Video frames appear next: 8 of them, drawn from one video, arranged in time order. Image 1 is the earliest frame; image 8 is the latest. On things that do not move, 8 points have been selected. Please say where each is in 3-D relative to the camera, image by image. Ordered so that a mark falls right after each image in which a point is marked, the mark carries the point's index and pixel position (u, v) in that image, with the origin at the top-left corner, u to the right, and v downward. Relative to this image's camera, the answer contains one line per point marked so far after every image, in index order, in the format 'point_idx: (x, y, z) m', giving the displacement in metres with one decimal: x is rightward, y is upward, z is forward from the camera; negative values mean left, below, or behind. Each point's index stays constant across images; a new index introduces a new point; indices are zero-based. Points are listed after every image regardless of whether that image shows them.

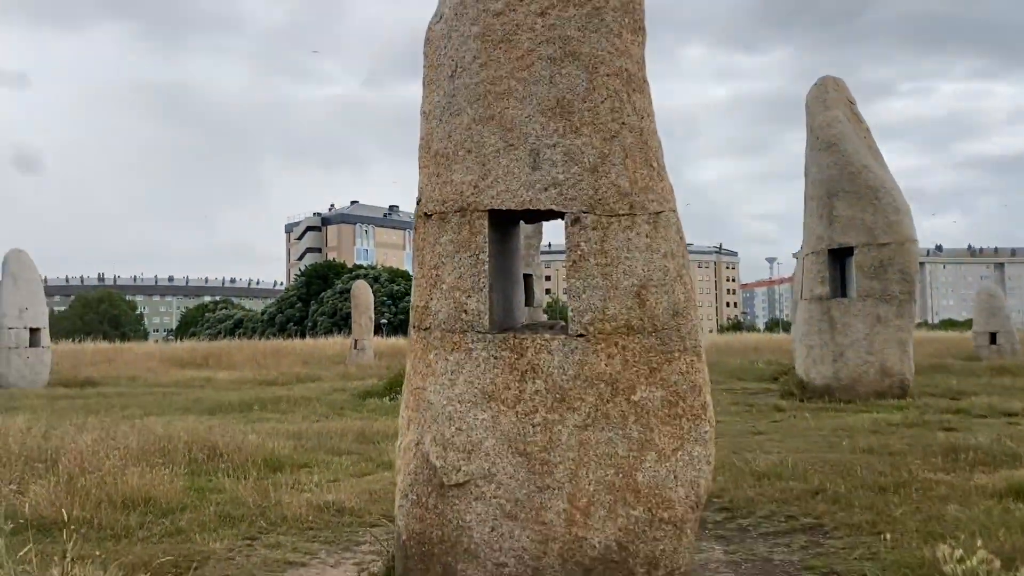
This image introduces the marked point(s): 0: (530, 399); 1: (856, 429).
0: (+0.1, -0.4, +2.8) m
1: (+2.8, -1.2, +7.2) m
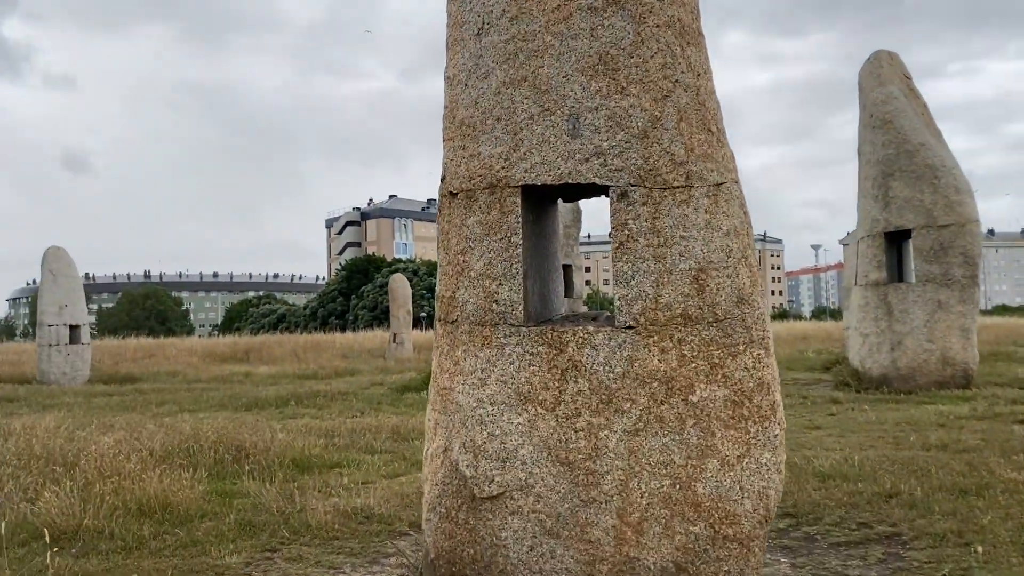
0: (+0.2, -0.3, +2.4) m
1: (+3.2, -1.0, +6.7) m
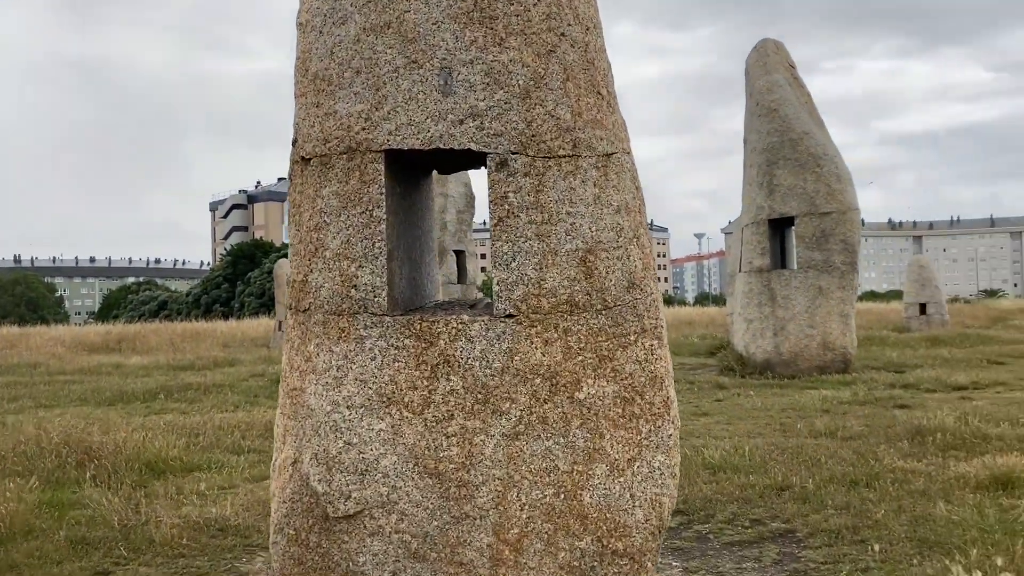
0: (-0.2, -0.3, +2.1) m
1: (+2.3, -0.9, +6.7) m
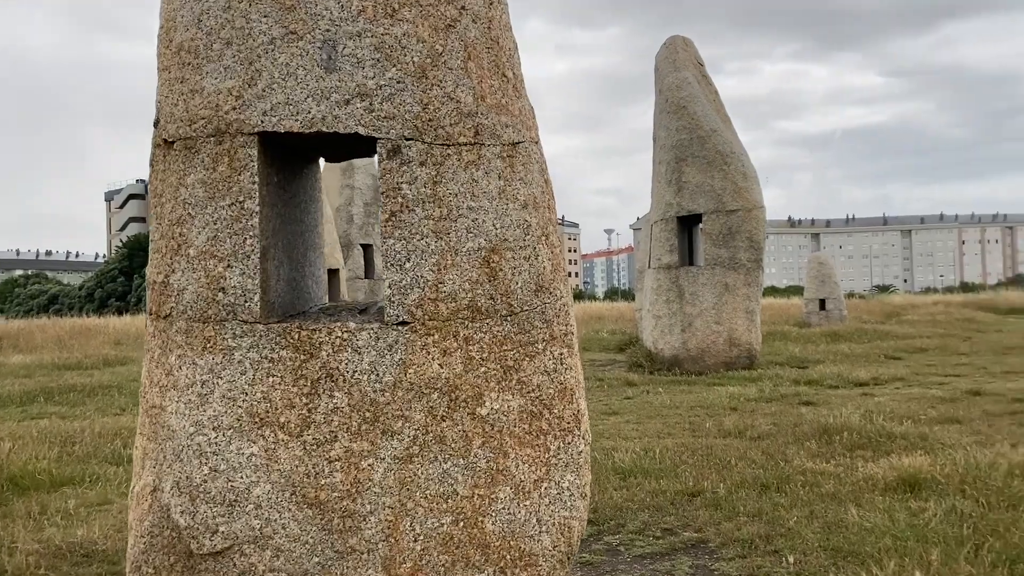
0: (-0.4, -0.3, +1.8) m
1: (+1.6, -0.9, +6.7) m
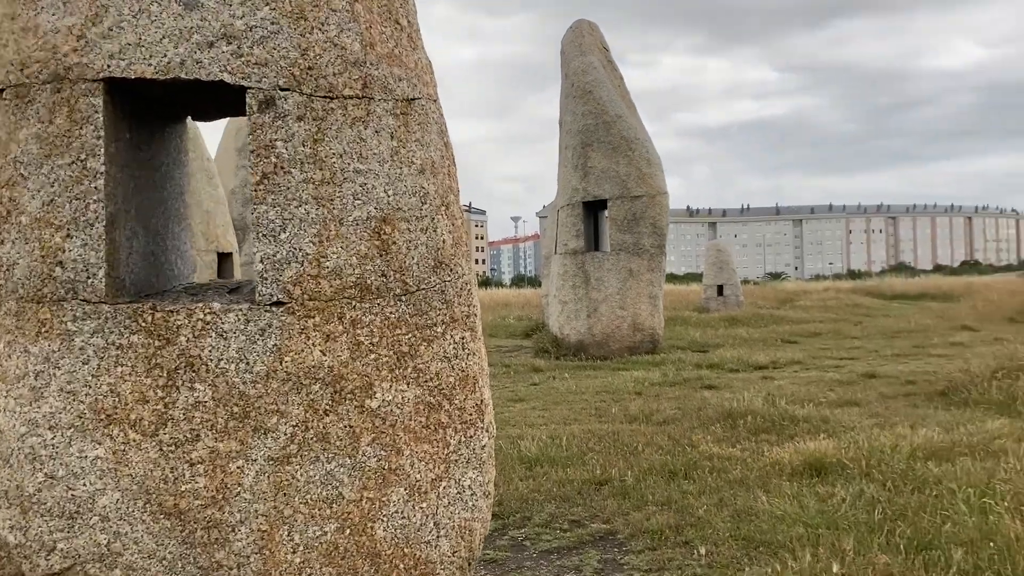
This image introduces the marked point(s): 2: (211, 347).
0: (-0.6, -0.2, +1.6) m
1: (+0.8, -0.8, +6.6) m
2: (-0.6, -0.1, +1.6) m
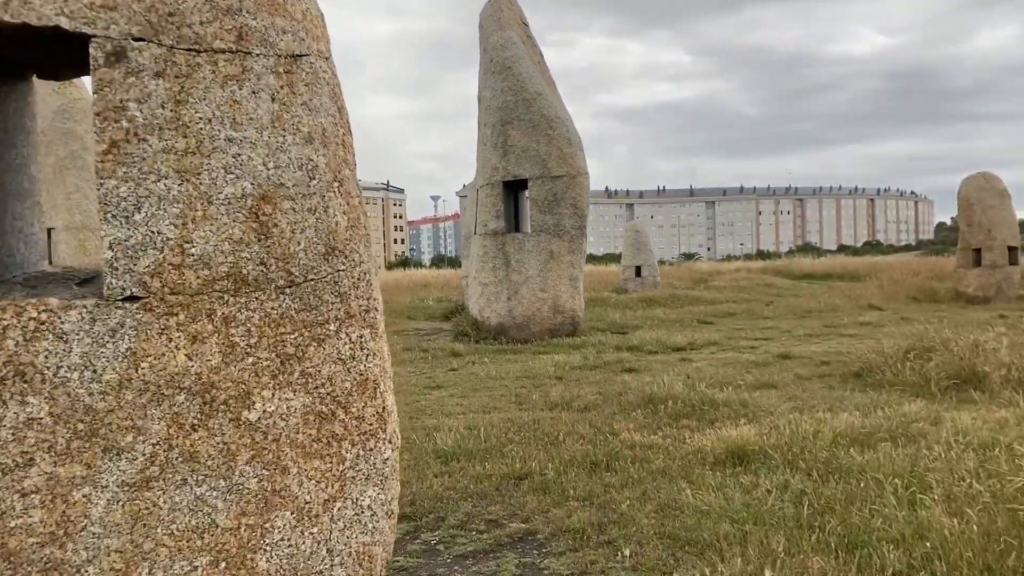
0: (-0.7, -0.2, +1.3) m
1: (+0.2, -0.7, +6.4) m
2: (-0.7, -0.1, +1.3) m
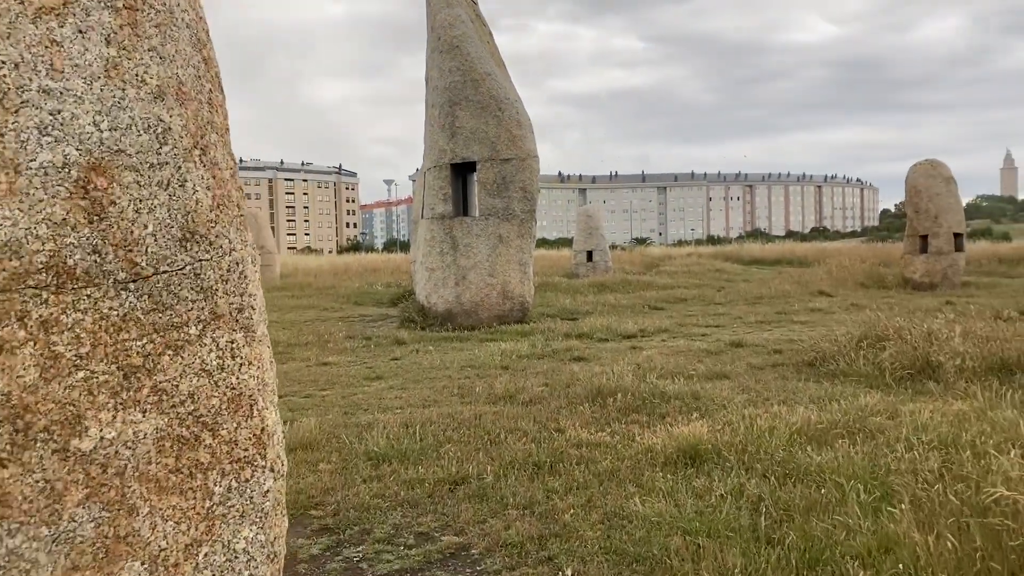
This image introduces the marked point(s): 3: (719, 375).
0: (-0.9, -0.2, +1.0) m
1: (-0.2, -0.6, +6.2) m
2: (-0.8, -0.1, +1.0) m
3: (+1.3, -0.6, +5.4) m
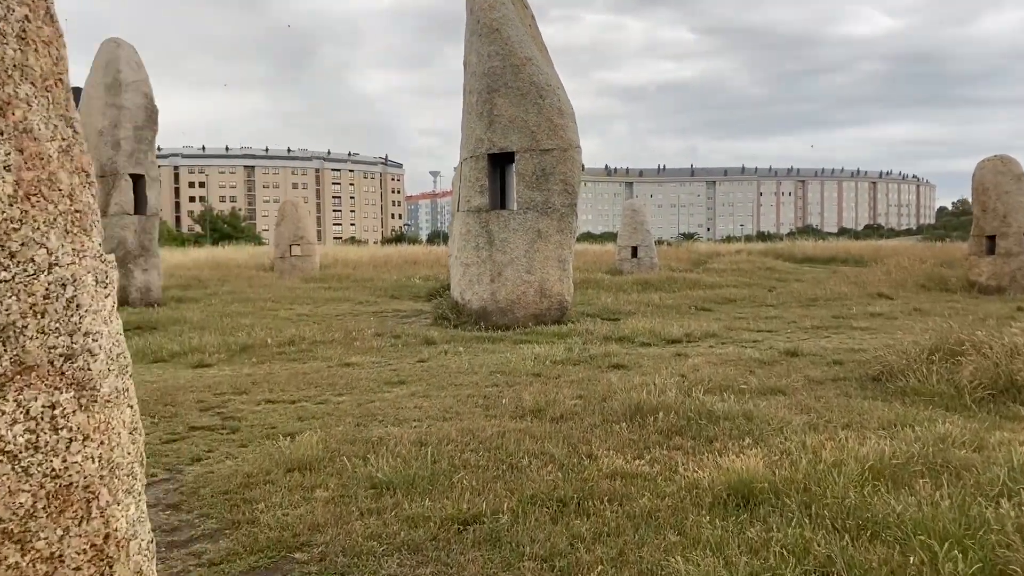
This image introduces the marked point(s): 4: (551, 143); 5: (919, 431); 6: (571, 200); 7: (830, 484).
0: (-0.9, -0.2, +0.6) m
1: (0.0, -0.6, +5.7) m
2: (-0.9, -0.1, +0.6) m
3: (+1.5, -0.6, +4.9) m
4: (+0.4, +1.5, +8.9) m
5: (+1.8, -0.6, +3.7) m
6: (+0.6, +0.9, +9.0) m
7: (+1.1, -0.7, +2.9) m
